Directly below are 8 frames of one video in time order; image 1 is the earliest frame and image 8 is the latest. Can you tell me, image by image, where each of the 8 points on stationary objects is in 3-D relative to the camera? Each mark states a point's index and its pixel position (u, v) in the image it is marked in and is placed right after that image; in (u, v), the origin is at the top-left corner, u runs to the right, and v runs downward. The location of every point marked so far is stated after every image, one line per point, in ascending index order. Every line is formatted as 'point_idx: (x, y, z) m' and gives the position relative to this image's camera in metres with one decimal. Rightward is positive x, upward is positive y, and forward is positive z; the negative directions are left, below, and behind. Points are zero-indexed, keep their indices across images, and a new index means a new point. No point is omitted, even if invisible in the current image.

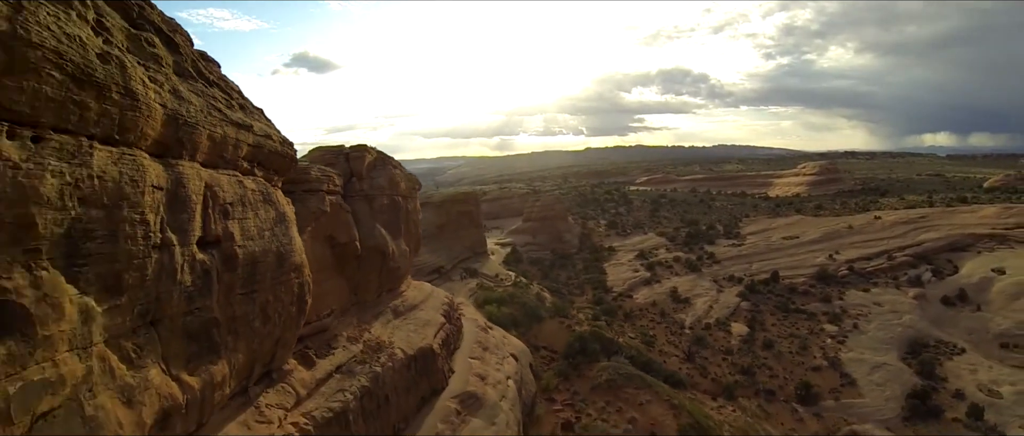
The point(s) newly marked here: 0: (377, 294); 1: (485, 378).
0: (-2.9, -1.6, +14.6) m
1: (-0.4, -3.5, +14.1) m
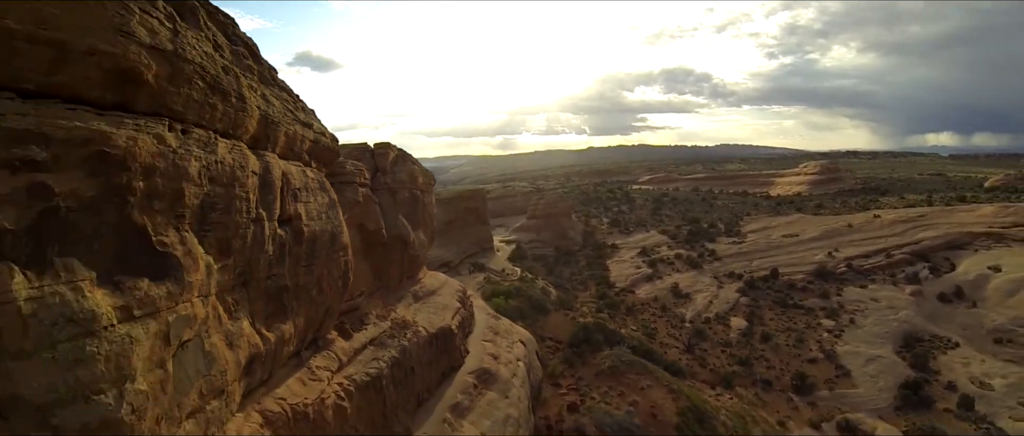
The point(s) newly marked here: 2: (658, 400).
0: (-2.7, -1.5, +15.6) m
1: (-0.2, -3.3, +15.0) m
2: (+4.0, -5.0, +16.2) m
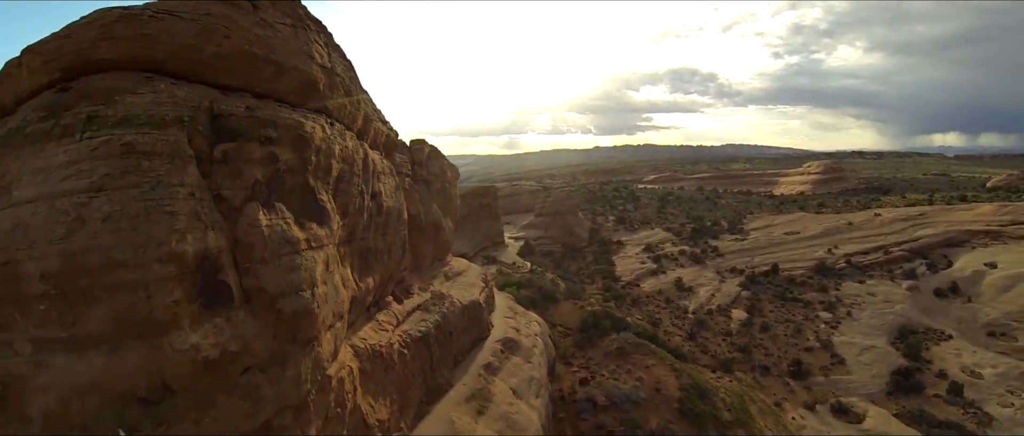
0: (-2.2, -1.2, +17.1) m
1: (+0.2, -3.1, +16.5) m
2: (+4.4, -4.7, +17.7) m
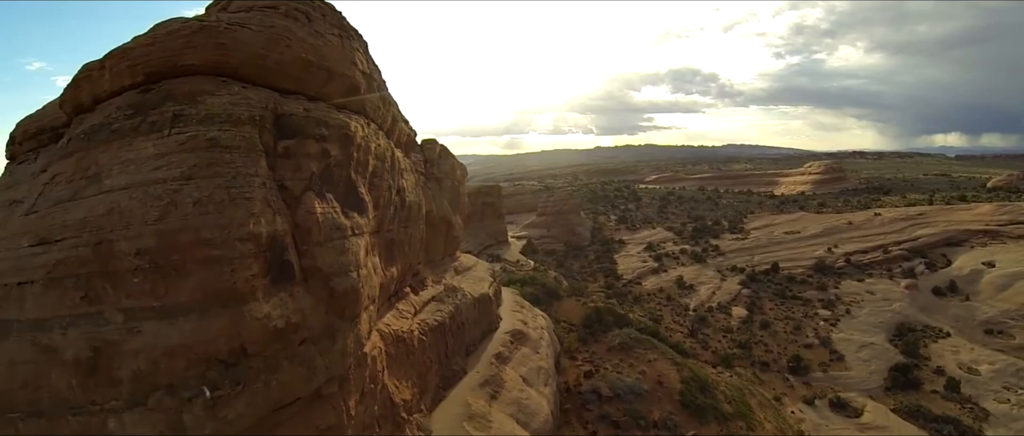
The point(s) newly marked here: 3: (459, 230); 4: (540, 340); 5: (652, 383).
0: (-2.1, -1.1, +17.6) m
1: (+0.4, -3.0, +17.0) m
2: (+4.6, -4.7, +18.2) m
3: (-1.7, -0.4, +18.9) m
4: (+0.7, -3.3, +16.2) m
5: (+4.1, -4.8, +17.4) m
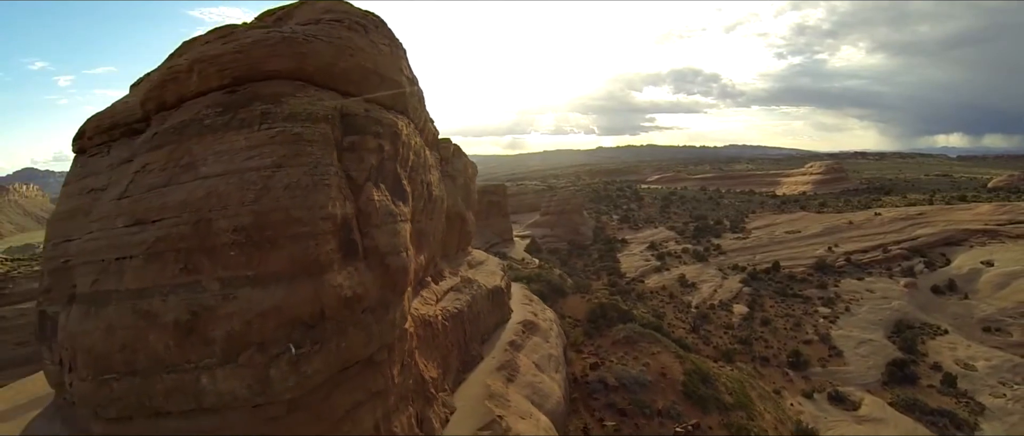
0: (-1.8, -1.0, +18.3) m
1: (+0.7, -2.9, +17.7) m
2: (+4.9, -4.6, +18.9) m
3: (-1.4, -0.3, +19.6) m
4: (+1.0, -3.2, +16.9) m
5: (+4.3, -4.7, +18.1) m
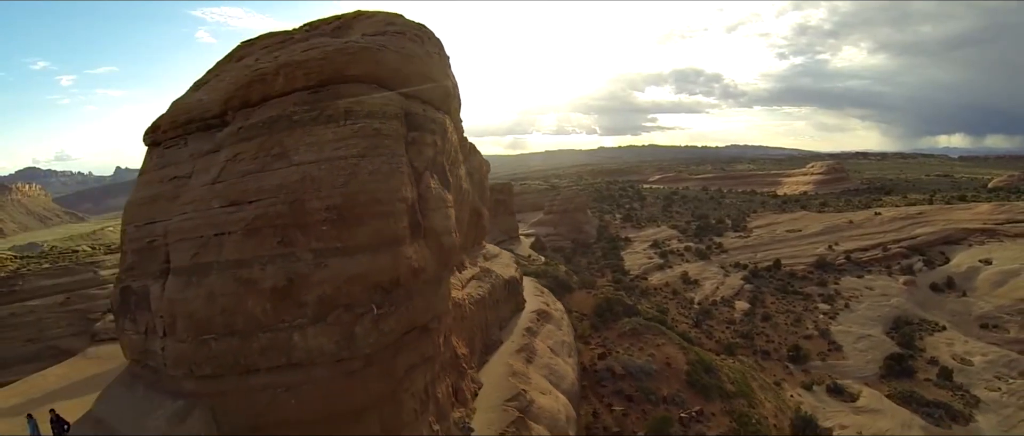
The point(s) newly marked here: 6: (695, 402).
0: (-1.4, -0.9, +19.1) m
1: (+1.0, -2.8, +18.5) m
2: (+5.2, -4.5, +19.7) m
3: (-1.1, -0.2, +20.4) m
4: (+1.4, -3.1, +17.7) m
5: (+4.7, -4.6, +18.9) m
6: (+5.2, -5.3, +17.2) m
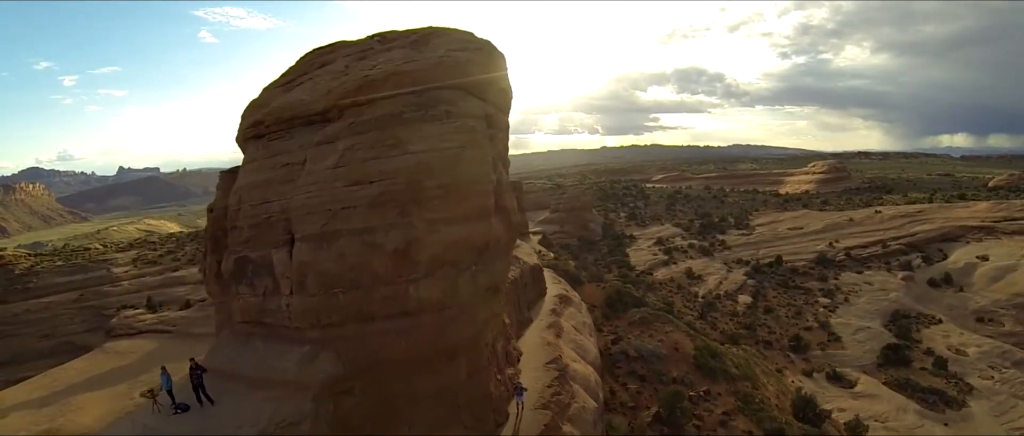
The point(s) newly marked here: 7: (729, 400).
0: (-0.8, -0.7, +20.4) m
1: (+1.7, -2.6, +19.8) m
2: (+5.9, -4.3, +21.0) m
3: (-0.4, 0.0, +21.8) m
4: (+2.0, -2.9, +19.0) m
5: (+5.3, -4.4, +20.2) m
6: (+5.8, -5.1, +18.5) m
7: (+6.4, -5.4, +17.7) m
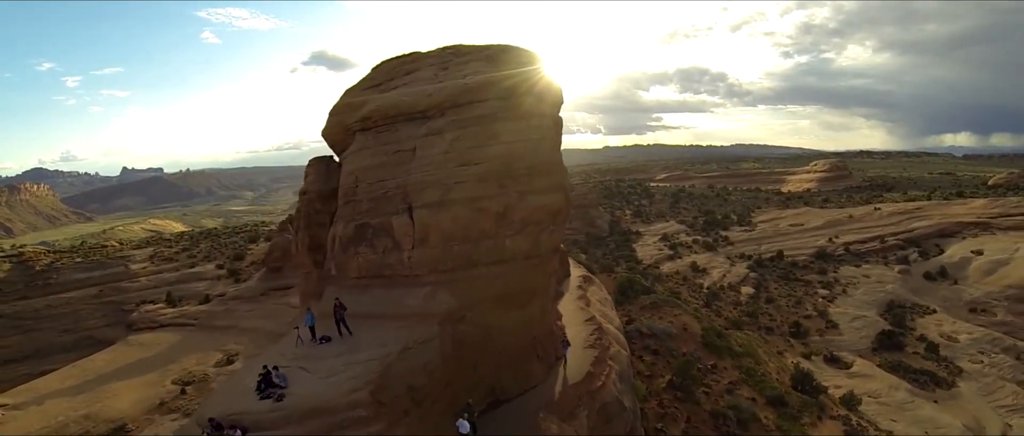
0: (+0.1, -0.4, +22.4) m
1: (+2.5, -2.3, +21.8) m
2: (+6.7, -4.0, +22.9) m
3: (+0.4, +0.3, +23.7) m
4: (+2.8, -2.6, +21.0) m
5: (+6.2, -4.1, +22.1) m
6: (+6.7, -4.8, +20.4) m
7: (+7.3, -5.1, +19.7) m
